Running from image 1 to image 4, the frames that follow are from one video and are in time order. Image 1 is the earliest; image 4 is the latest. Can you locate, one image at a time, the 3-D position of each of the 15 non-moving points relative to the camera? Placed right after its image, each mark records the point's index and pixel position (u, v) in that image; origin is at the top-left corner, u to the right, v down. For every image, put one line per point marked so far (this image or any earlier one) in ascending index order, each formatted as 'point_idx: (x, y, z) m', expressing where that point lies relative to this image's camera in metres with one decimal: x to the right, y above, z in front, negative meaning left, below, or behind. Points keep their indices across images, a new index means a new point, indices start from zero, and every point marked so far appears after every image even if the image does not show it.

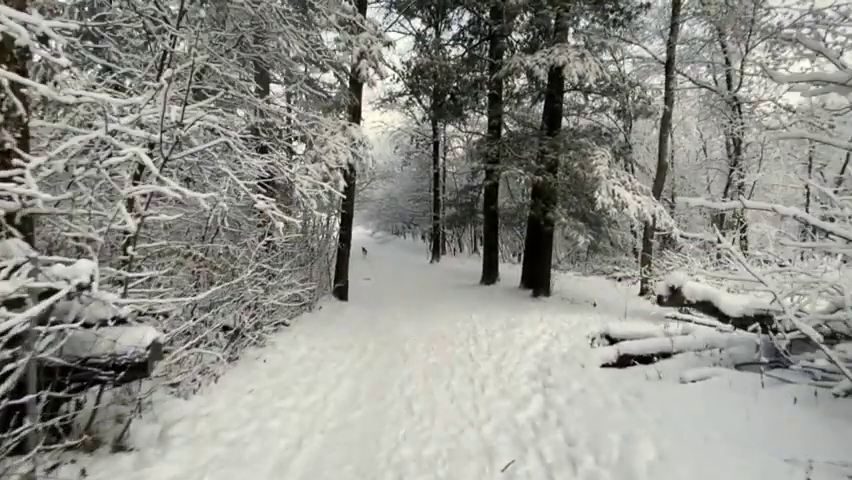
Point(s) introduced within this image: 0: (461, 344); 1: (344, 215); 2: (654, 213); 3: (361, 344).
0: (+0.6, -1.9, +7.9) m
1: (-2.4, +0.7, +12.2) m
2: (+6.5, +0.8, +12.1) m
3: (-1.2, -1.9, +7.9) m
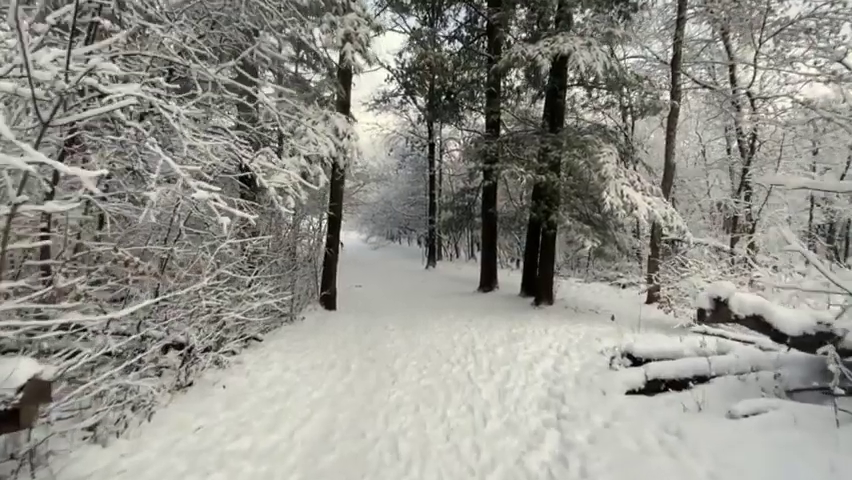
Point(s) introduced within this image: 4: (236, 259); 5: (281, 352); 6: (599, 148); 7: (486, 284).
0: (+0.5, -2.0, +6.9) m
1: (-2.5, +0.6, +11.2) m
2: (+6.3, +0.7, +11.2) m
3: (-1.3, -2.0, +6.9) m
4: (-3.0, -0.3, +6.8) m
5: (-2.4, -1.8, +6.9) m
6: (+4.6, +2.4, +11.2) m
7: (+2.0, -1.5, +14.5) m
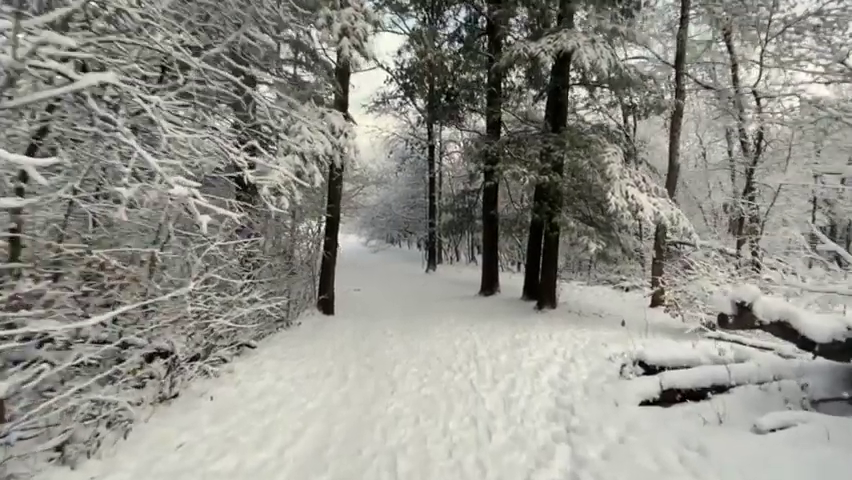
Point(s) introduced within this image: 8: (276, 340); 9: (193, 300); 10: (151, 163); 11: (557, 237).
0: (+0.5, -2.0, +6.6) m
1: (-2.5, +0.5, +11.0) m
2: (+6.3, +0.6, +10.9) m
3: (-1.3, -2.0, +6.6) m
4: (-3.0, -0.3, +6.5) m
5: (-2.4, -1.9, +6.6) m
6: (+4.5, +2.4, +10.9) m
7: (+2.0, -1.6, +14.2) m
8: (-2.8, -1.9, +7.9) m
9: (-2.8, -0.7, +5.1) m
10: (-2.2, +0.6, +3.4) m
11: (+3.6, +0.1, +11.7) m
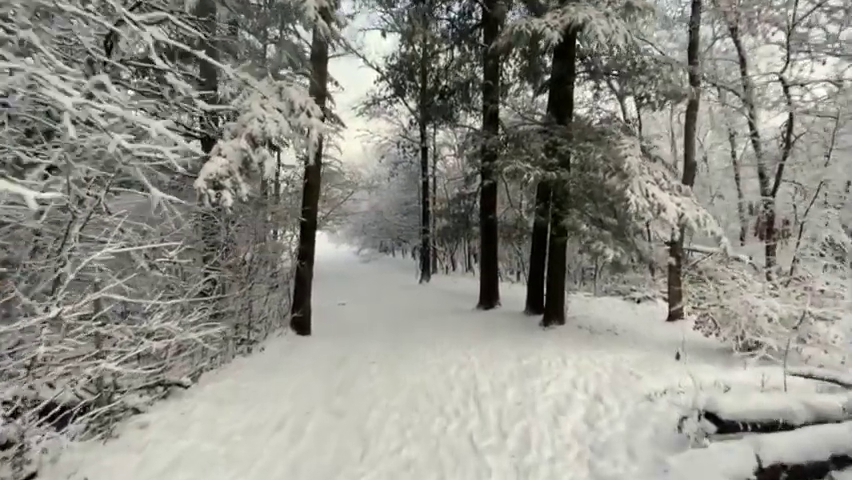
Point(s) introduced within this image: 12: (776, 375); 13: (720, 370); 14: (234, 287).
0: (+0.3, -2.1, +5.1) m
1: (-2.8, +0.4, +9.4) m
2: (+6.1, +0.5, +9.5) m
3: (-1.5, -2.1, +5.0) m
4: (-3.2, -0.4, +4.9) m
5: (-2.5, -2.0, +5.1) m
6: (+4.3, +2.2, +9.5) m
7: (+1.8, -1.8, +12.6) m
8: (-3.0, -2.0, +6.4) m
9: (-3.0, -0.8, +3.5) m
10: (-2.3, +0.6, +1.9) m
11: (+3.4, -0.1, +10.2) m
12: (+4.1, -1.6, +5.2) m
13: (+4.0, -1.8, +5.9) m
14: (-3.6, -0.9, +8.0) m
